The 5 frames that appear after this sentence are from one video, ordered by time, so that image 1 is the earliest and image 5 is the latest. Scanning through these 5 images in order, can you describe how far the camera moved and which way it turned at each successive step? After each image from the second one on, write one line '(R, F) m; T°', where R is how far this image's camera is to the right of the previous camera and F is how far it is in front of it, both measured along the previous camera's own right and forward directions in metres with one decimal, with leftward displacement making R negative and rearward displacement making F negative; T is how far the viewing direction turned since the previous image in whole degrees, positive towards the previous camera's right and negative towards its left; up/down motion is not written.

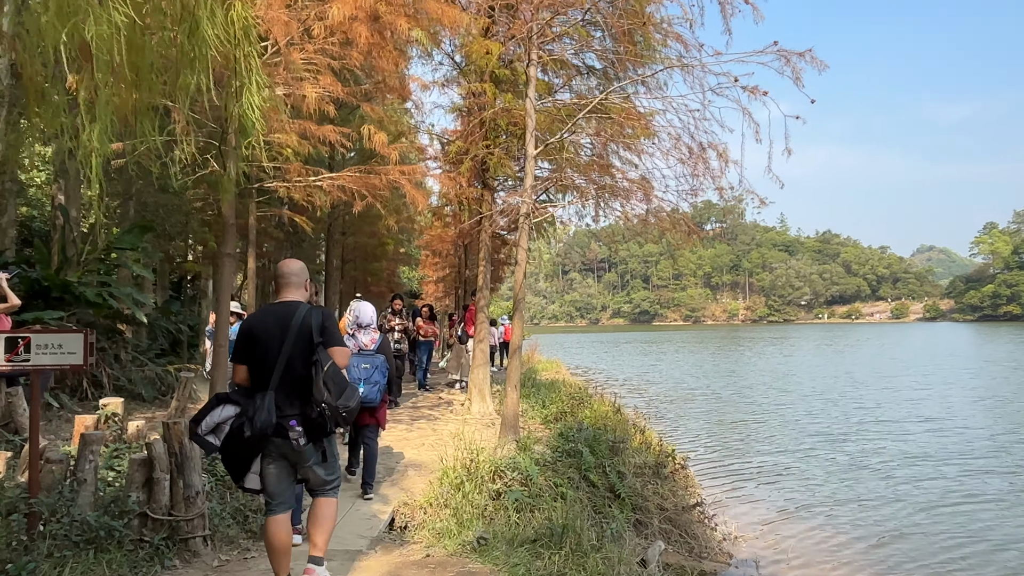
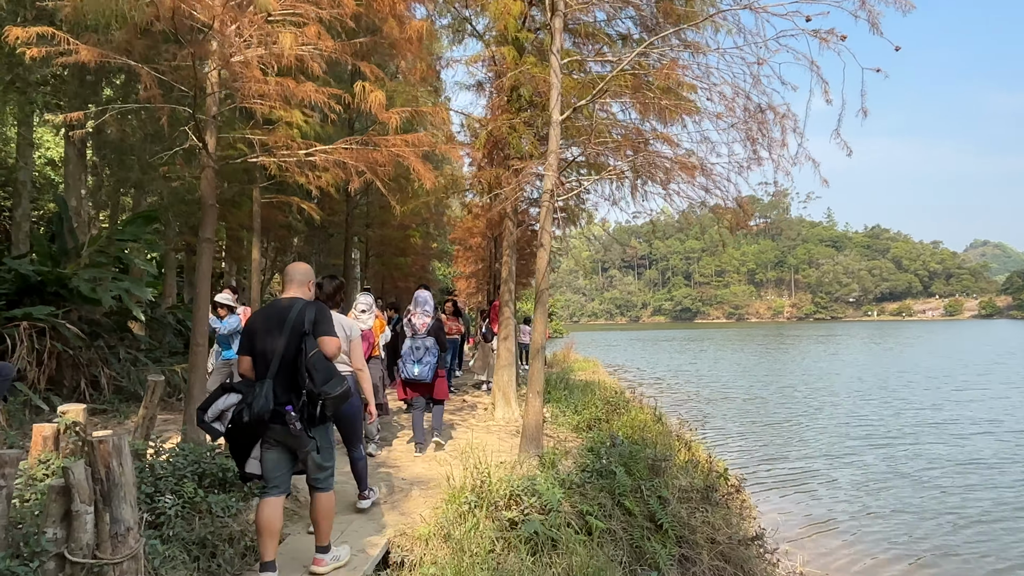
(+0.1, +1.0) m; -3°
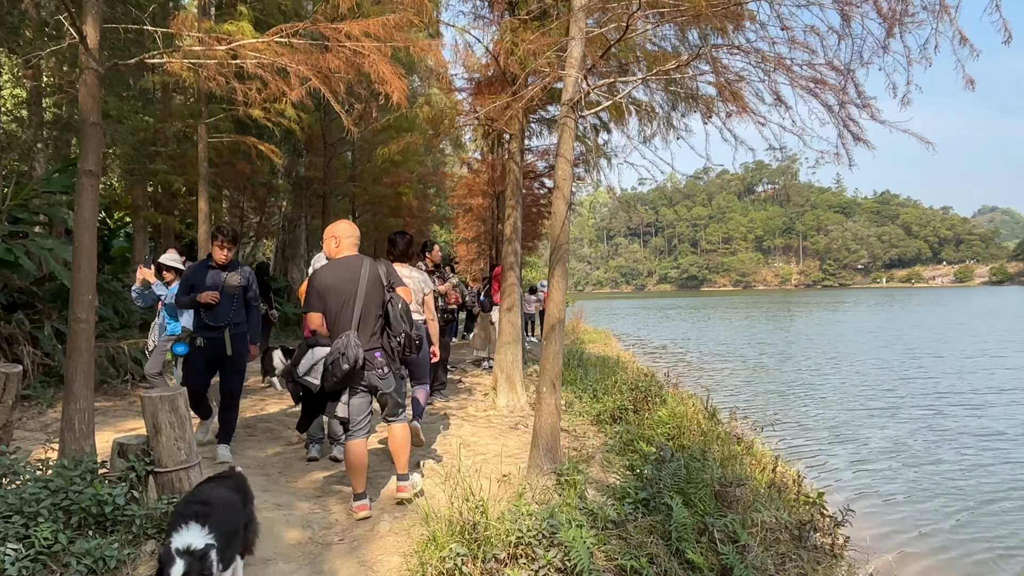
(0.0, +1.7) m; 0°
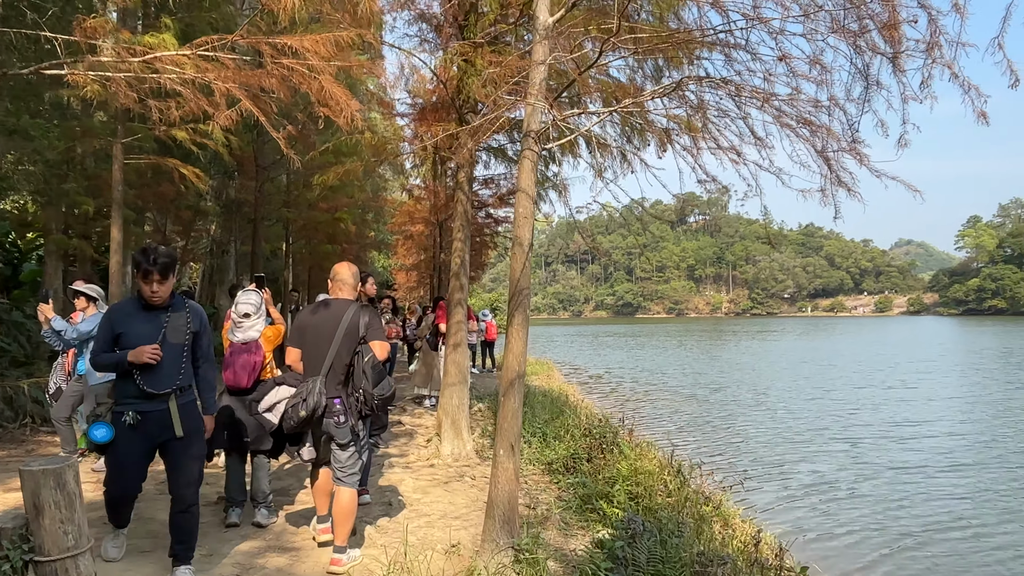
(-0.1, +0.4) m; +5°
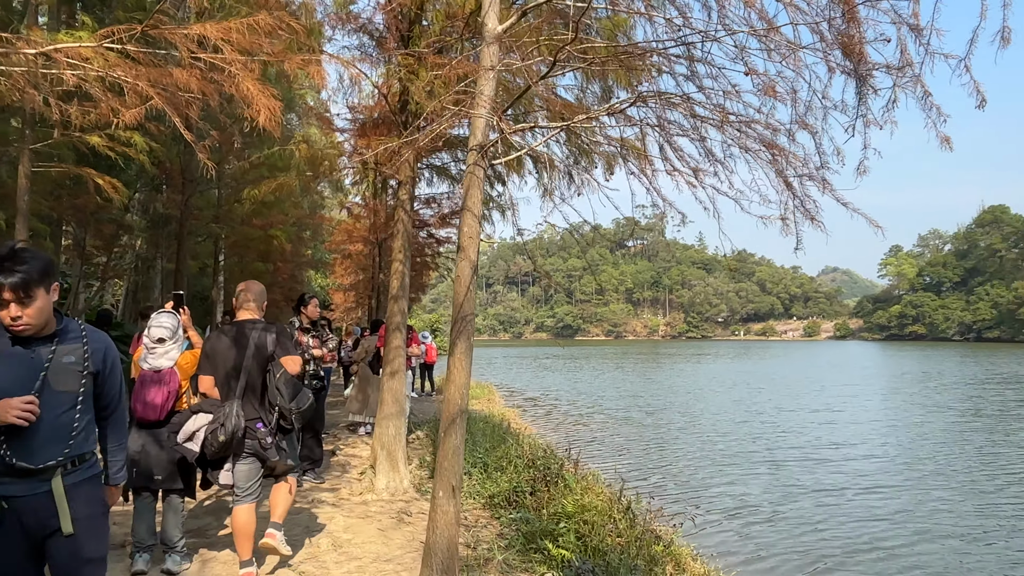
(0.0, +0.3) m; +5°
